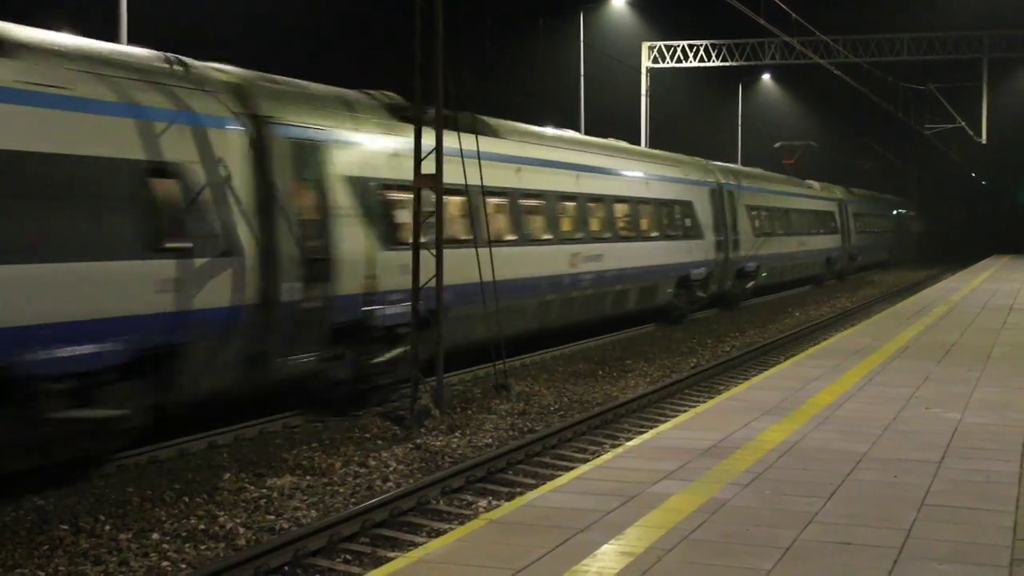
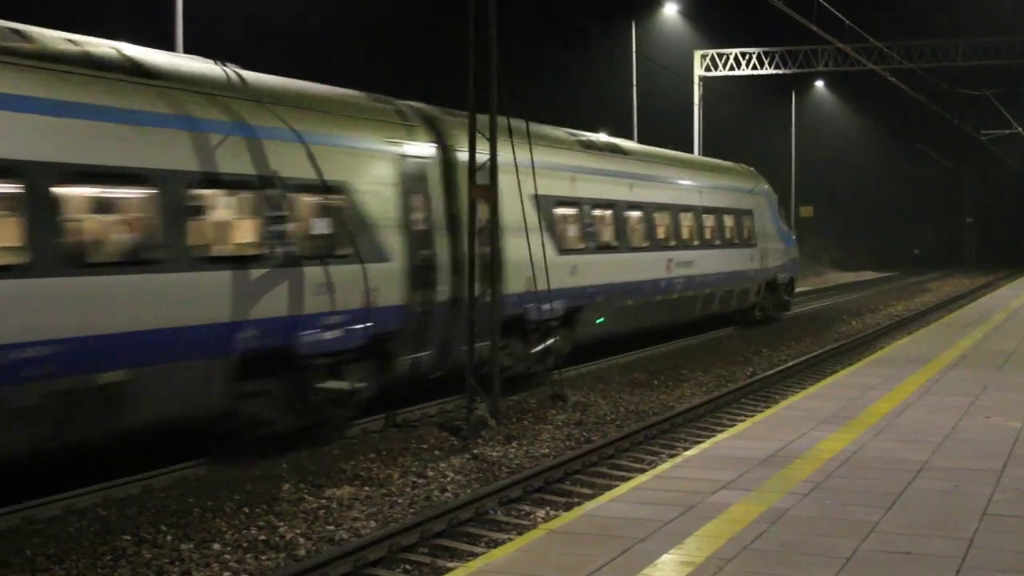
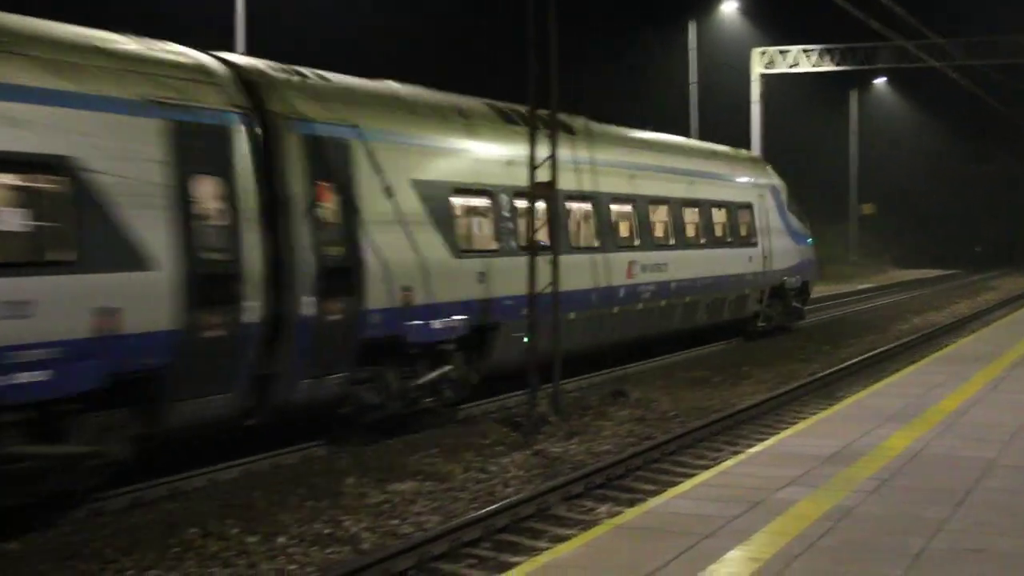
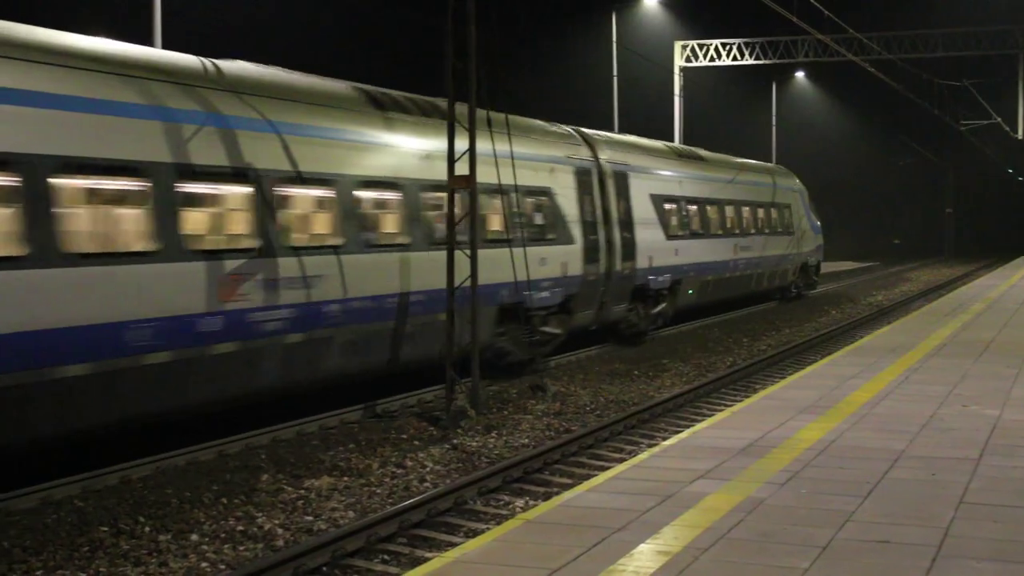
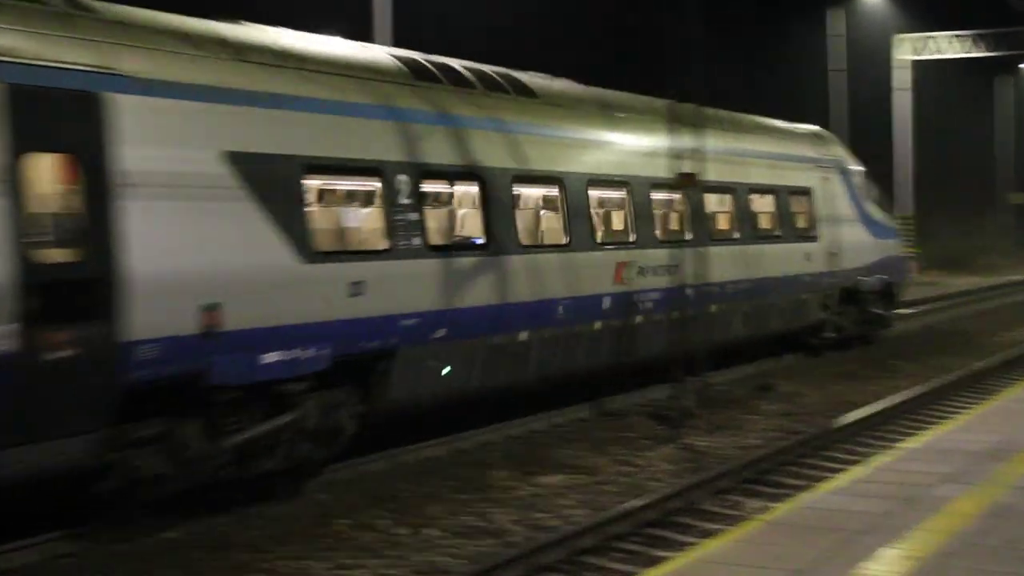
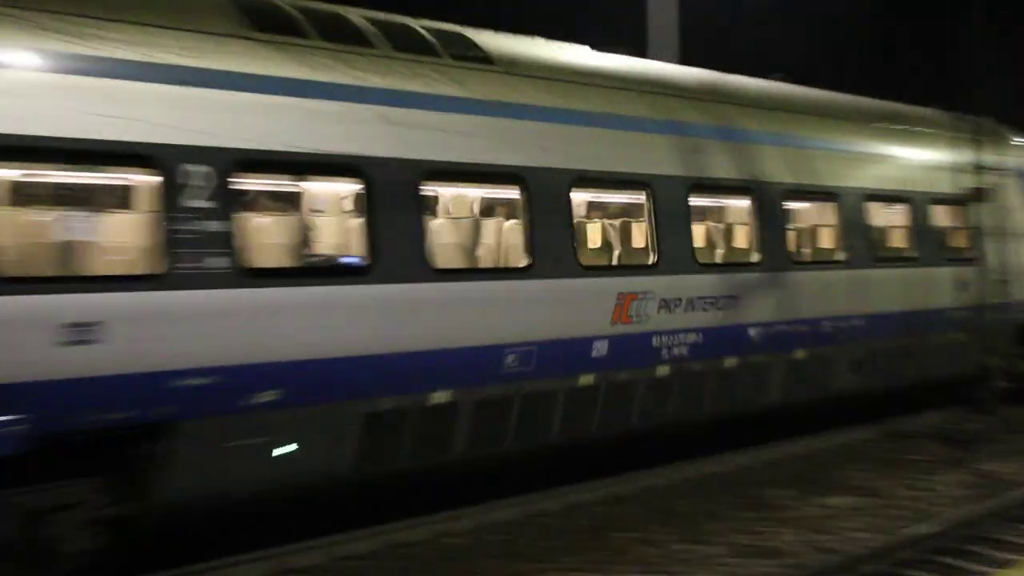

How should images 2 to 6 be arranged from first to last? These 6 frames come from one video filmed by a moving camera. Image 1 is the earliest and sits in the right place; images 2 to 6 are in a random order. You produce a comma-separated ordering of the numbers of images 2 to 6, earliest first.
4, 2, 3, 5, 6
